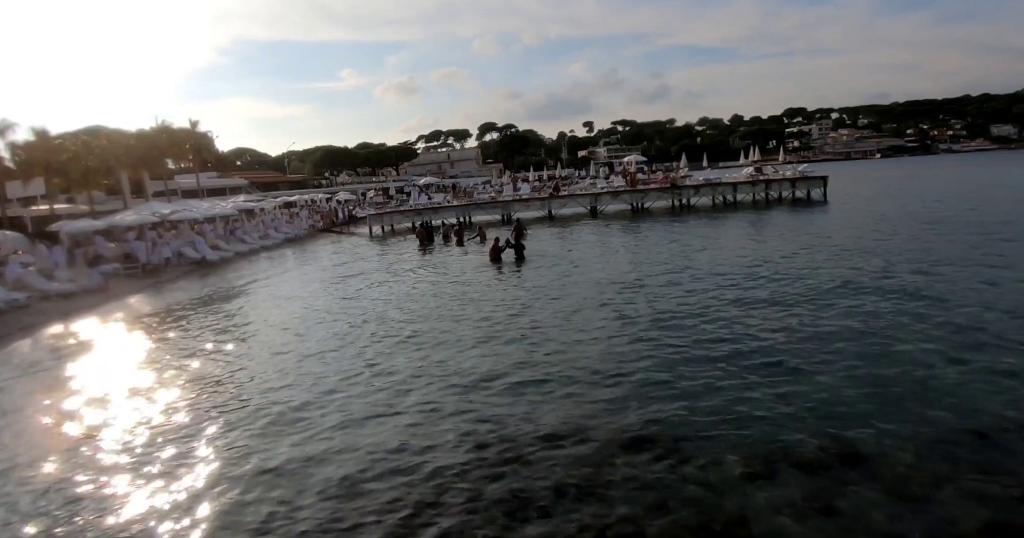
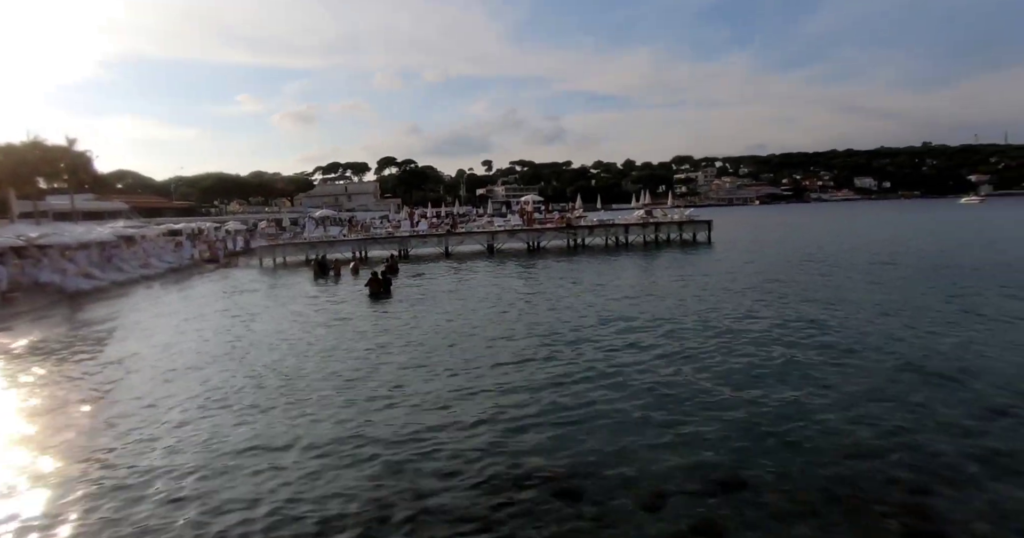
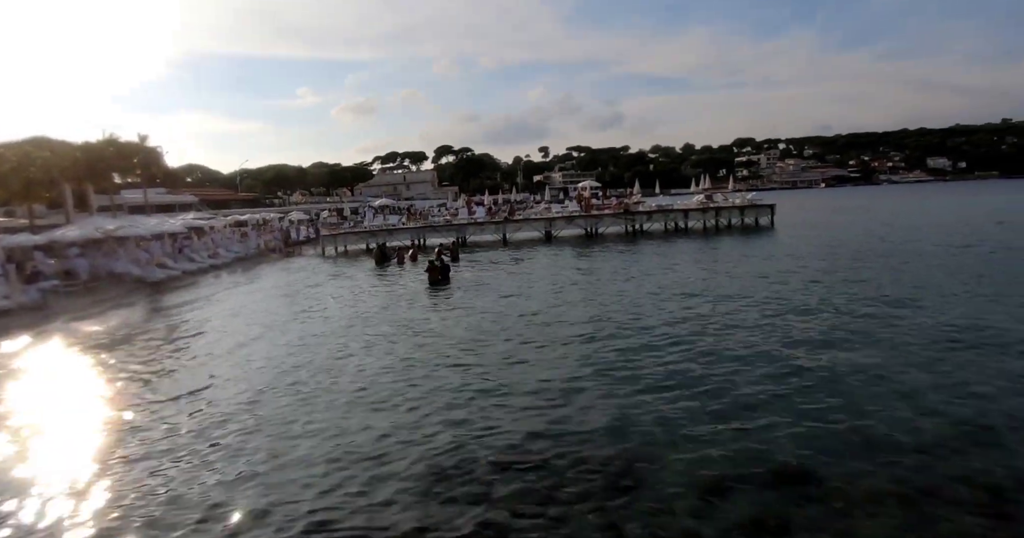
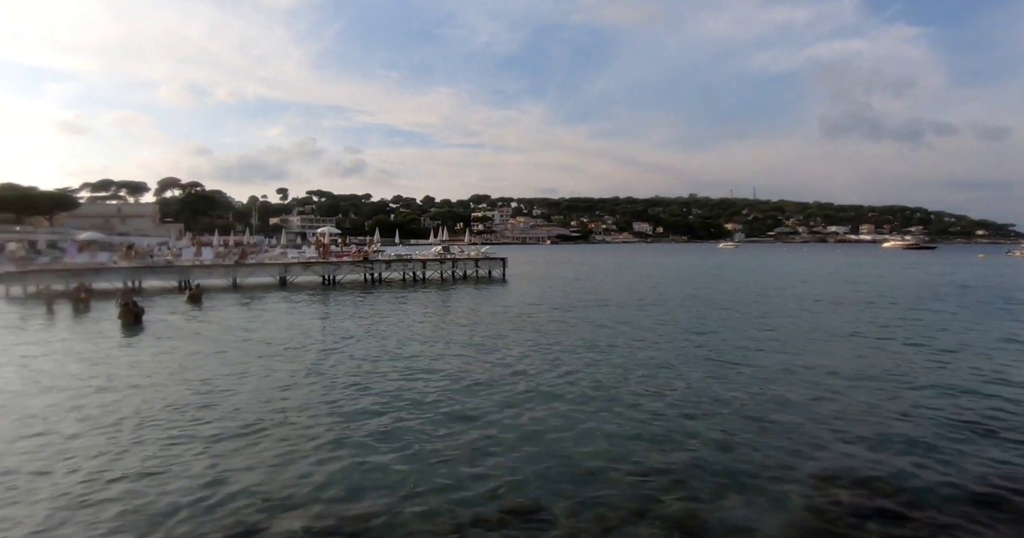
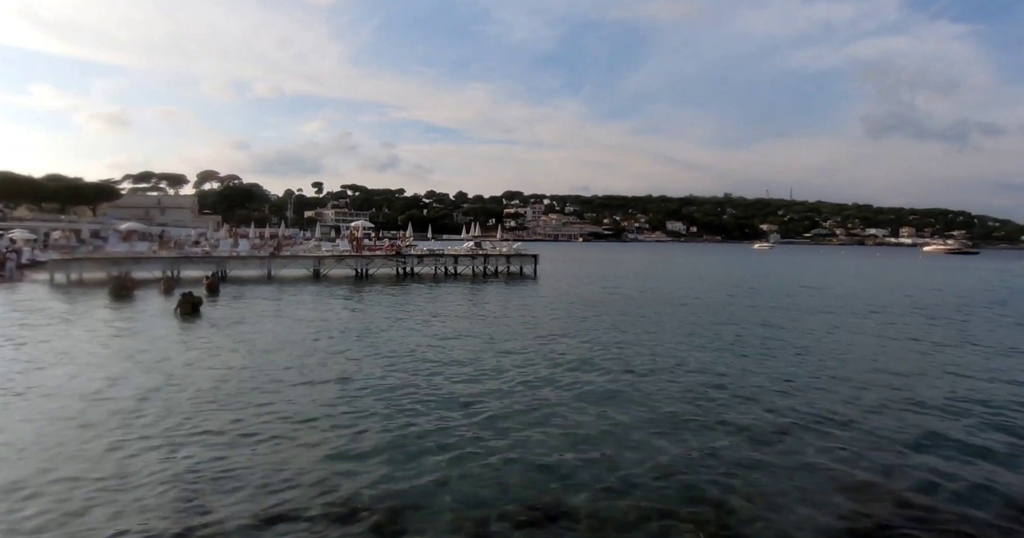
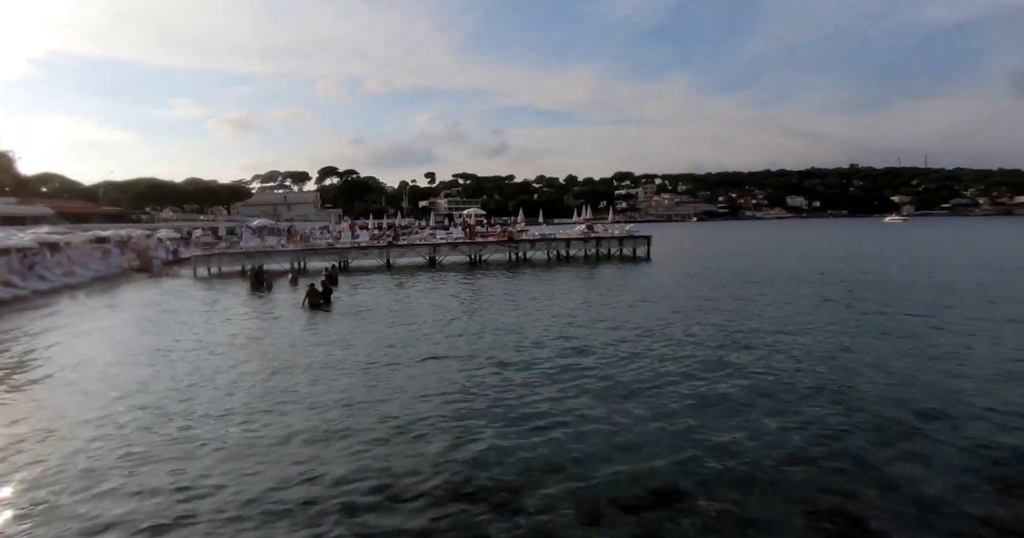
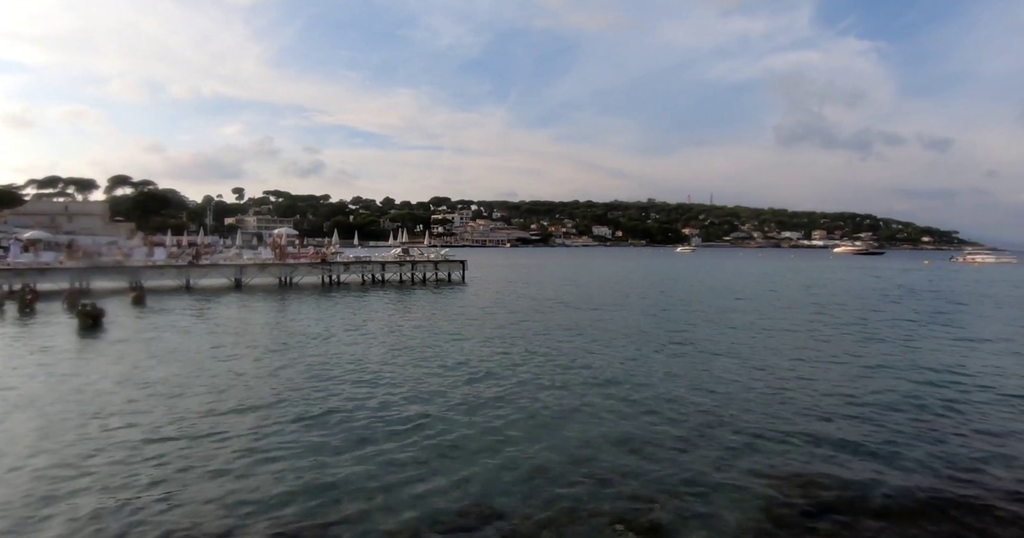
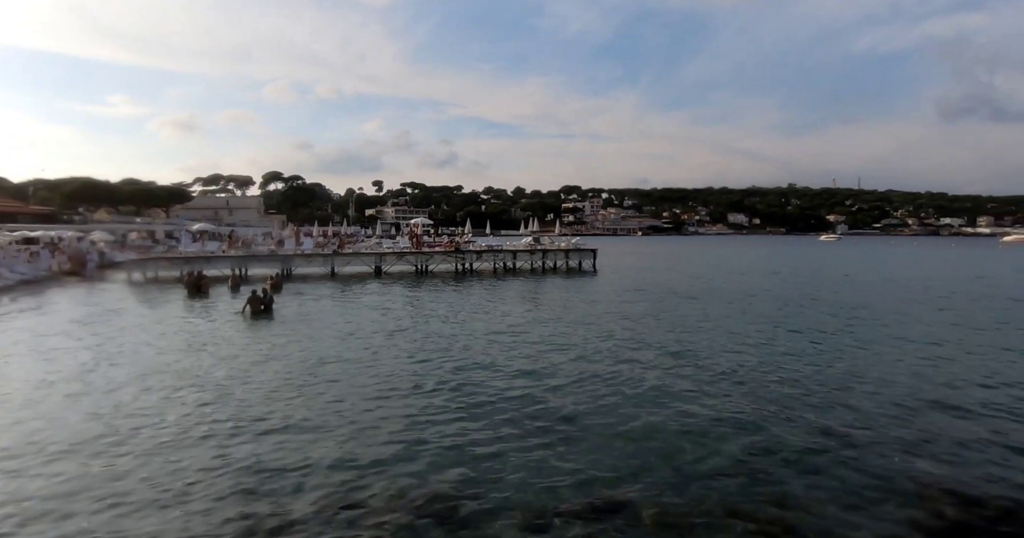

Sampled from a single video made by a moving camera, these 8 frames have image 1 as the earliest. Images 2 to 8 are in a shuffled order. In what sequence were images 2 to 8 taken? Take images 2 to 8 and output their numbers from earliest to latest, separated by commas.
3, 2, 6, 8, 5, 7, 4
